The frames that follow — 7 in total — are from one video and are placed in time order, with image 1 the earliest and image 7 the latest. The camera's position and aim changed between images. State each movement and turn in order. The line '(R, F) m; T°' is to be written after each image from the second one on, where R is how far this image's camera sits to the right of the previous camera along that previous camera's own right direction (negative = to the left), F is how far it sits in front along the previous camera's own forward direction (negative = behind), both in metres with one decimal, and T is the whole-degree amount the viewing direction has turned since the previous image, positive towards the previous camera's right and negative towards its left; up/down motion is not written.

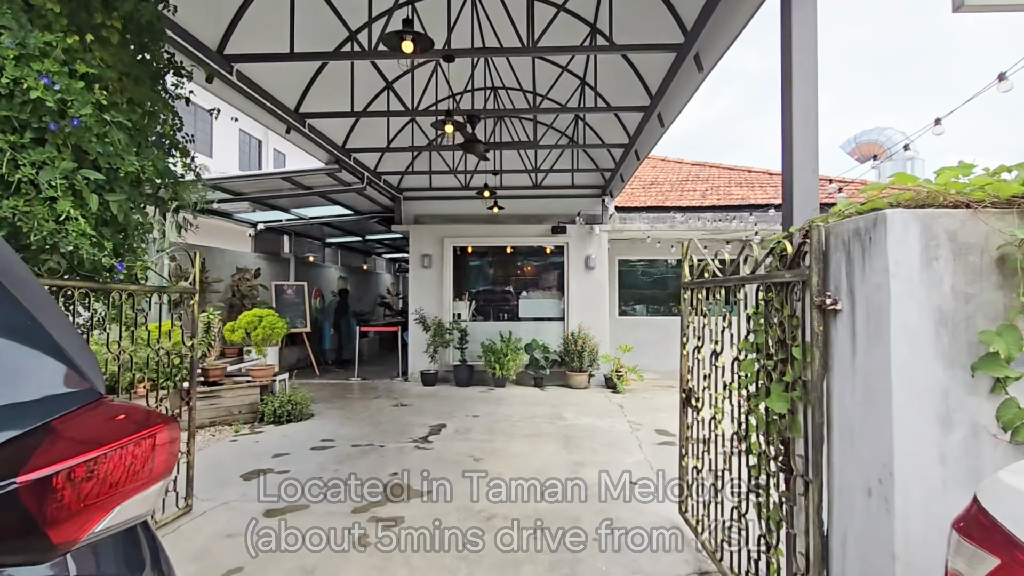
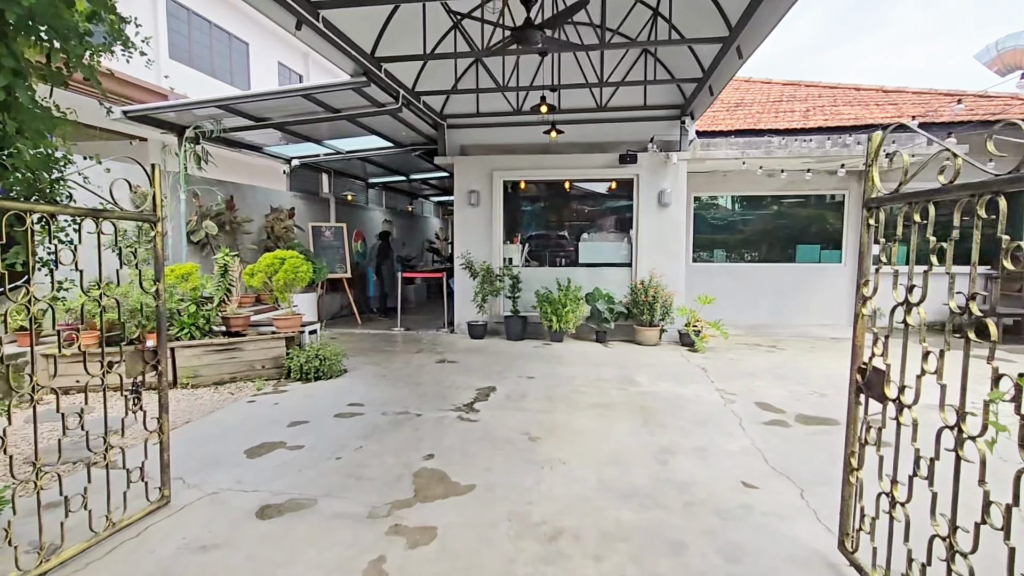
(-0.1, +1.1) m; -6°
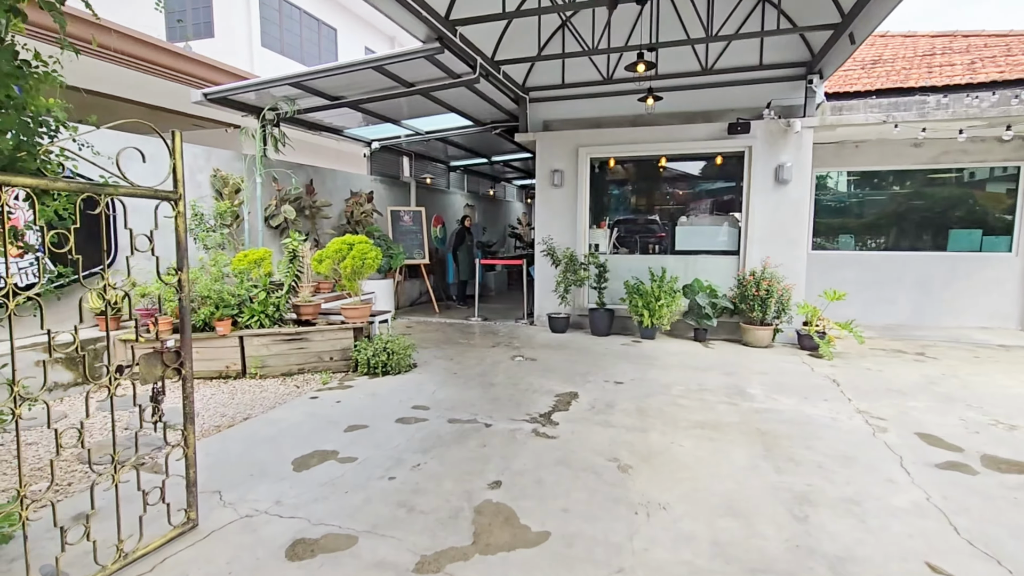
(0.0, +0.6) m; -9°
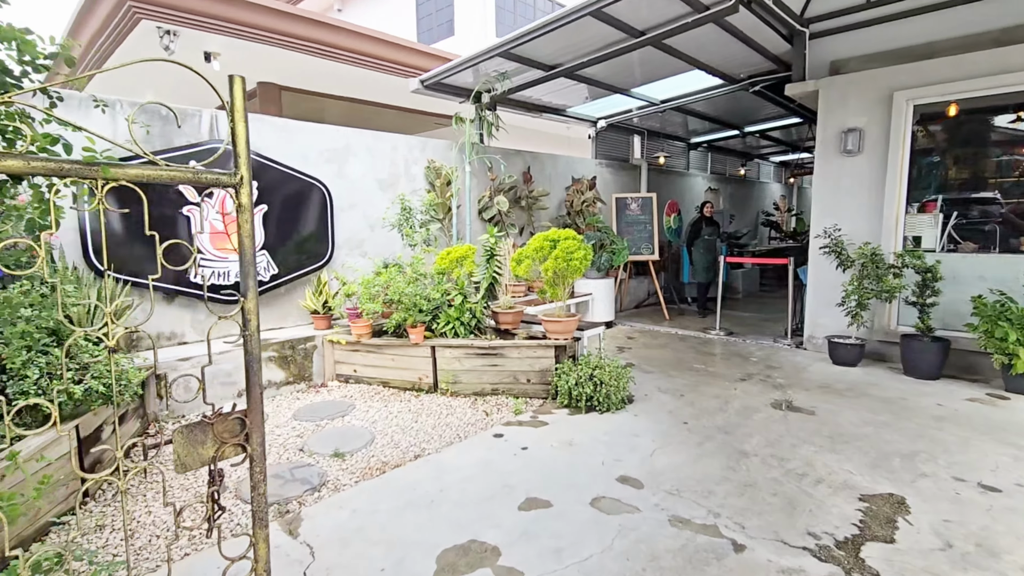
(-0.1, +1.2) m; -26°
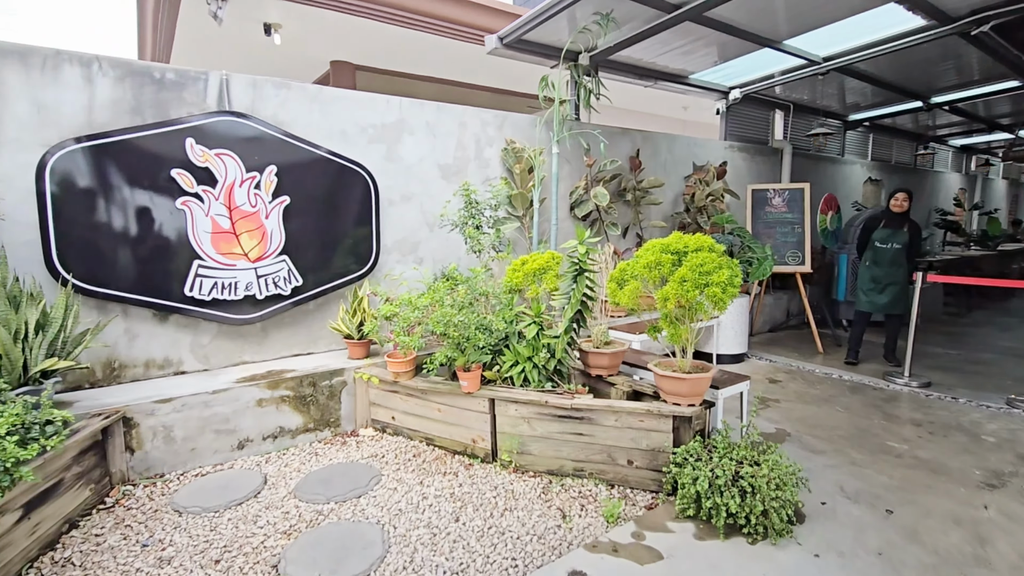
(0.0, +1.3) m; -11°
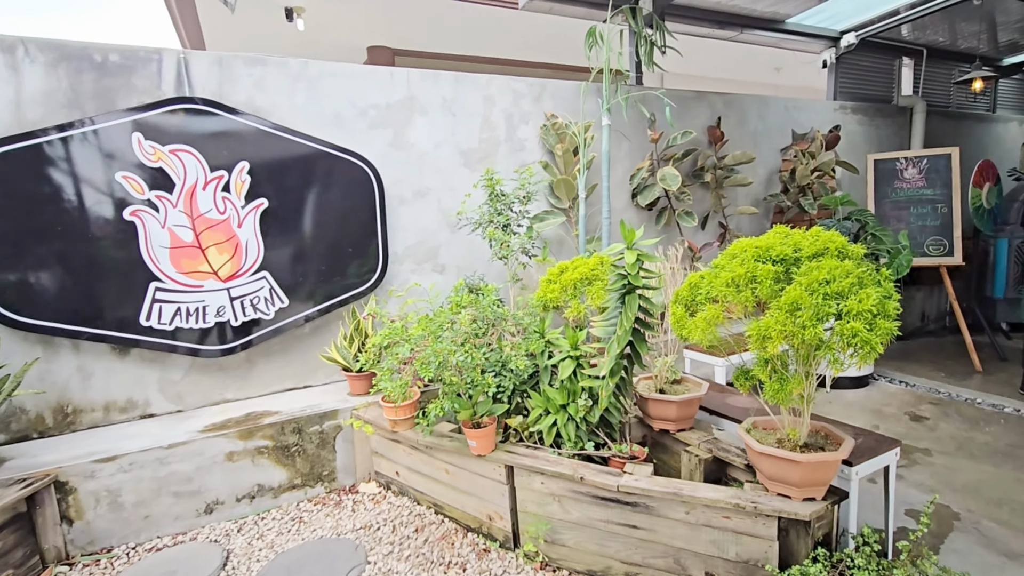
(+0.2, +0.8) m; -9°
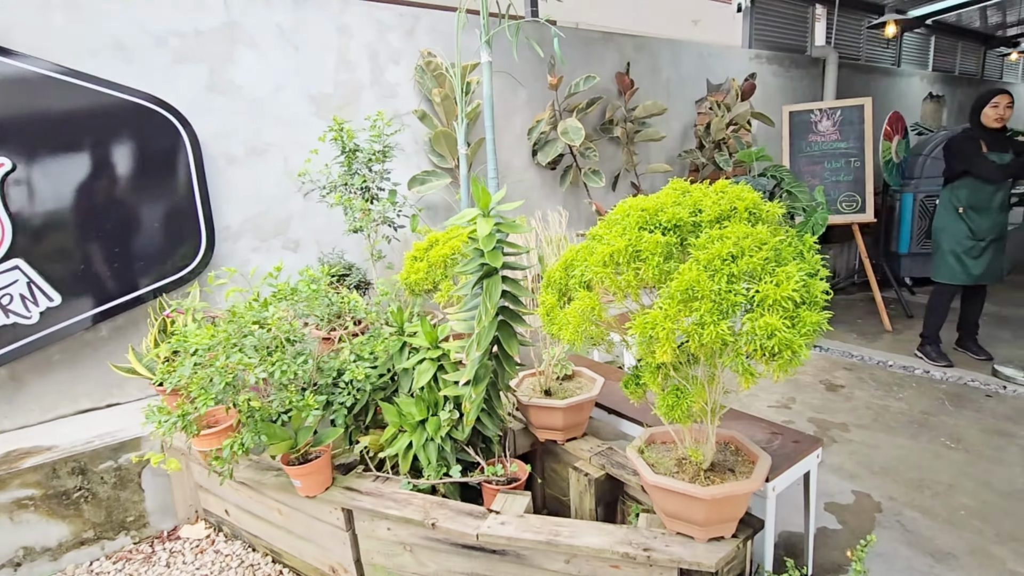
(+0.3, +0.5) m; +7°
